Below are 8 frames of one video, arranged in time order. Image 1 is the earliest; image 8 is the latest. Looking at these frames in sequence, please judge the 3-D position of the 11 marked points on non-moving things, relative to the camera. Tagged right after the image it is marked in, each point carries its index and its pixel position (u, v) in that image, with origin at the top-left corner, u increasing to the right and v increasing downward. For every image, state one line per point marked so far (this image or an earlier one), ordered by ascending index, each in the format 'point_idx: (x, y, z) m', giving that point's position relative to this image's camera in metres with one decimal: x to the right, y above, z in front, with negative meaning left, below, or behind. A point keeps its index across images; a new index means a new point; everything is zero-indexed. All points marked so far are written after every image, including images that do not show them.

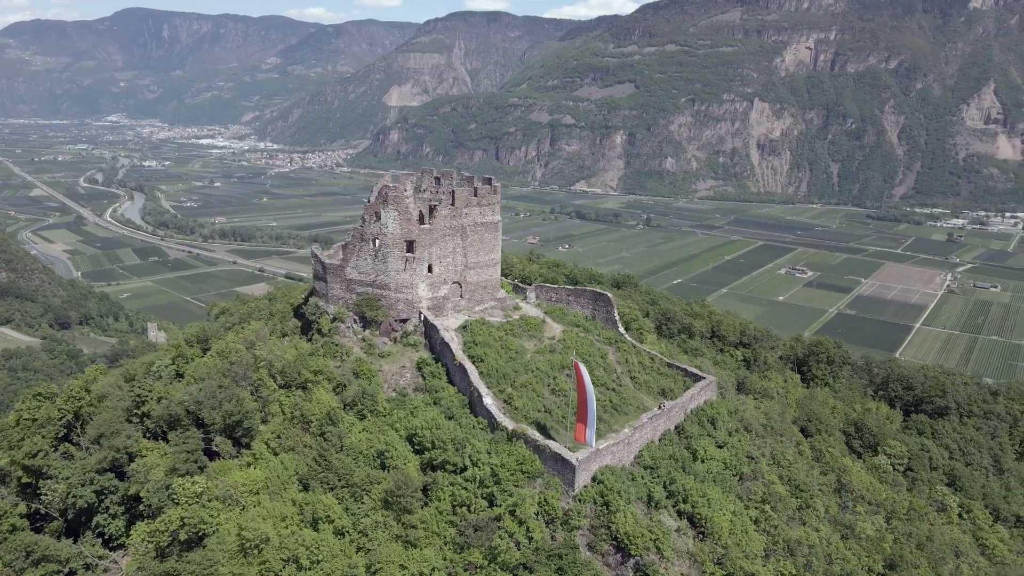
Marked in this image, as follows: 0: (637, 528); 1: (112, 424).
0: (+2.7, -5.0, +15.2) m
1: (-10.5, -3.6, +18.9) m
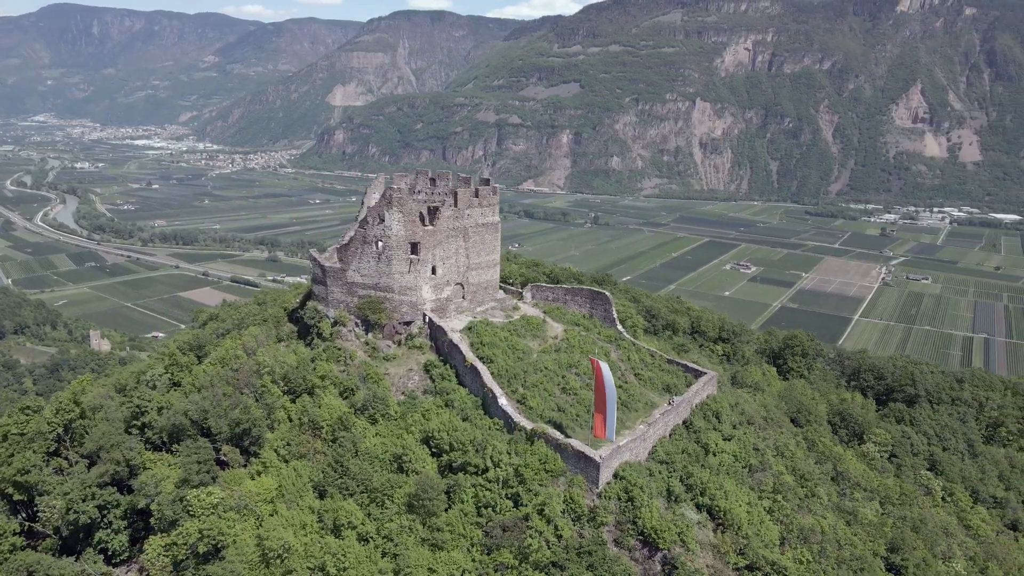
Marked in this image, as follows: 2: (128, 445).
0: (+3.3, -5.0, +15.4) m
1: (-10.1, -3.7, +18.2) m
2: (-9.6, -3.9, +18.1) m
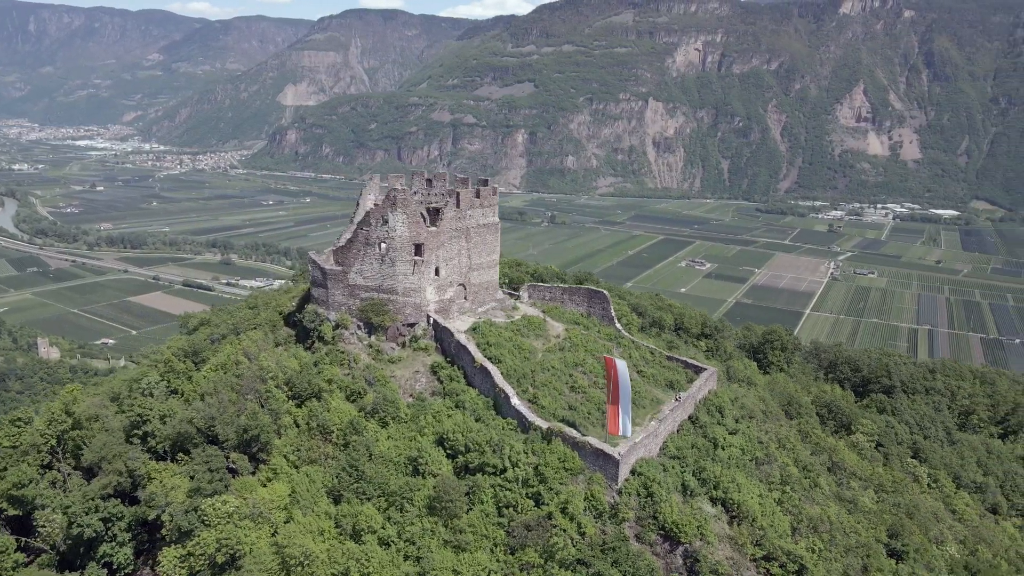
0: (+3.8, -5.0, +15.7) m
1: (-9.8, -3.9, +17.7) m
2: (-9.3, -4.1, +17.6) m
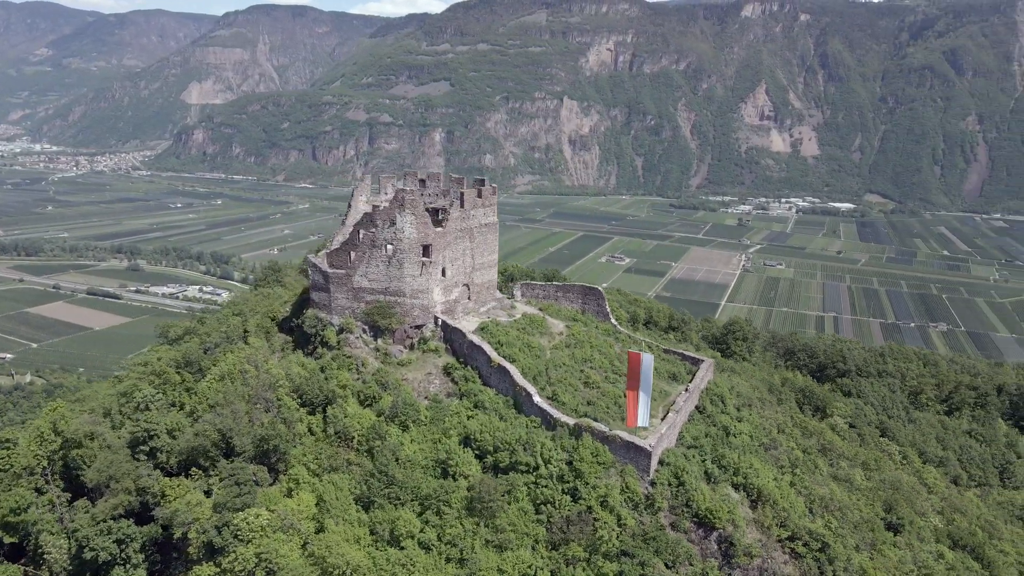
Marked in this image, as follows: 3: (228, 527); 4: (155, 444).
0: (+4.6, -4.8, +16.3) m
1: (-9.2, -4.1, +16.8) m
2: (-8.6, -4.3, +16.8) m
3: (-5.9, -5.0, +15.0) m
4: (-8.6, -3.7, +17.3) m
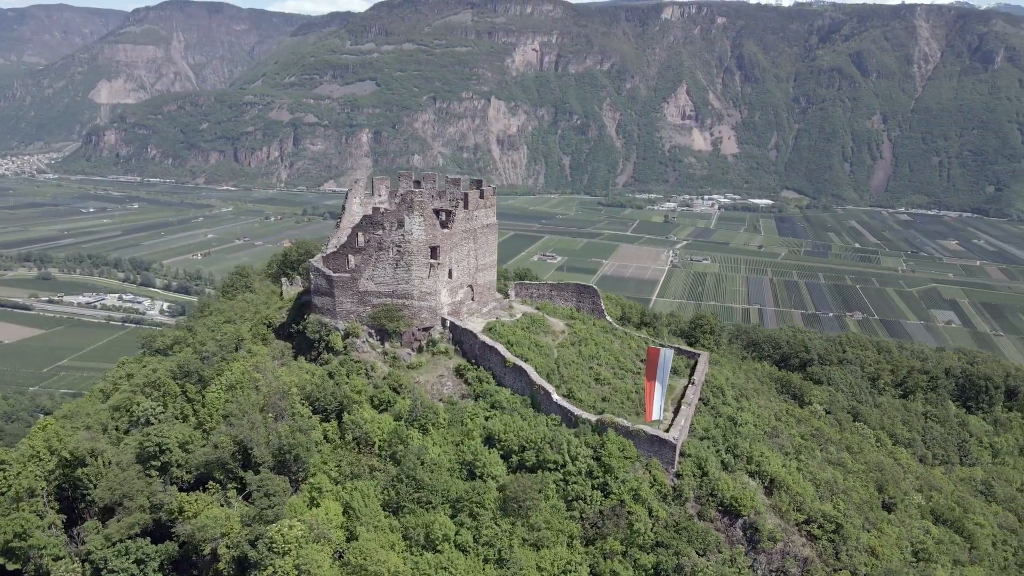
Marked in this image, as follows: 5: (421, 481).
0: (+5.2, -4.7, +16.8) m
1: (-8.5, -4.3, +16.1) m
2: (-8.0, -4.5, +16.1) m
3: (-5.0, -5.1, +14.6) m
4: (-8.0, -3.9, +16.7) m
5: (-2.1, -4.4, +16.4) m
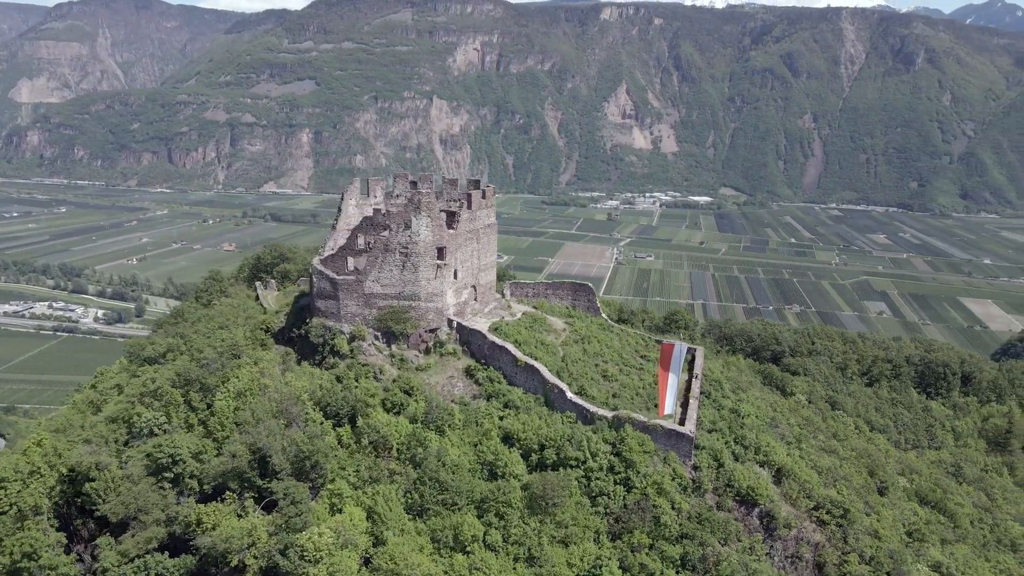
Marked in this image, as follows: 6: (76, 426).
0: (+5.7, -4.6, +17.3) m
1: (-7.9, -4.5, +15.6) m
2: (-7.4, -4.6, +15.6) m
3: (-4.4, -5.2, +14.3) m
4: (-7.4, -4.1, +16.2) m
5: (-1.5, -4.4, +16.3) m
6: (-11.4, -3.6, +19.1) m
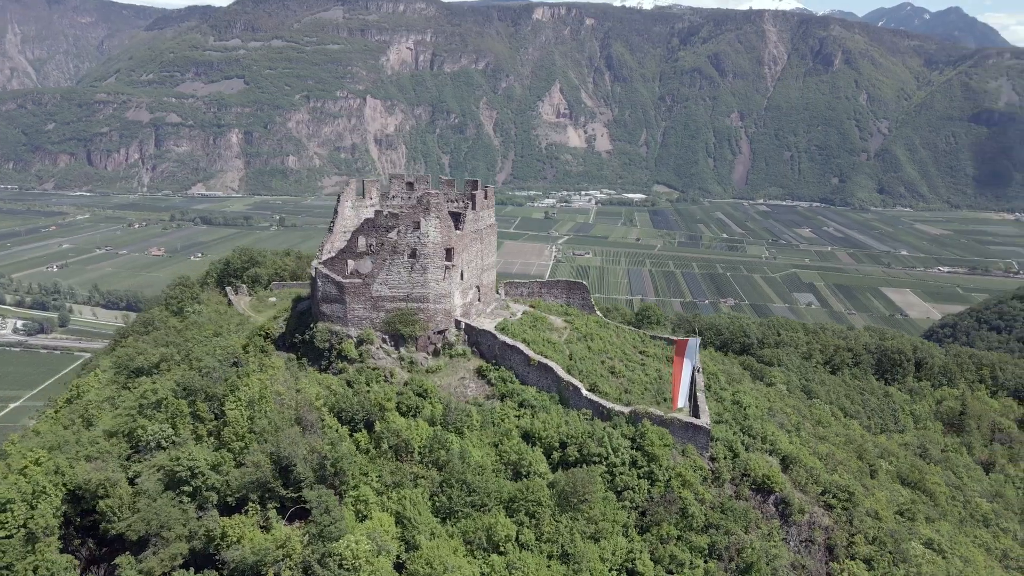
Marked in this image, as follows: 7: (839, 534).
0: (+6.2, -4.5, +17.8) m
1: (-7.2, -4.6, +15.0) m
2: (-6.7, -4.8, +15.1) m
3: (-3.5, -5.3, +14.1) m
4: (-6.8, -4.2, +15.7) m
5: (-0.9, -4.4, +16.3) m
6: (-11.0, -3.8, +18.2) m
7: (+8.1, -6.1, +18.0) m
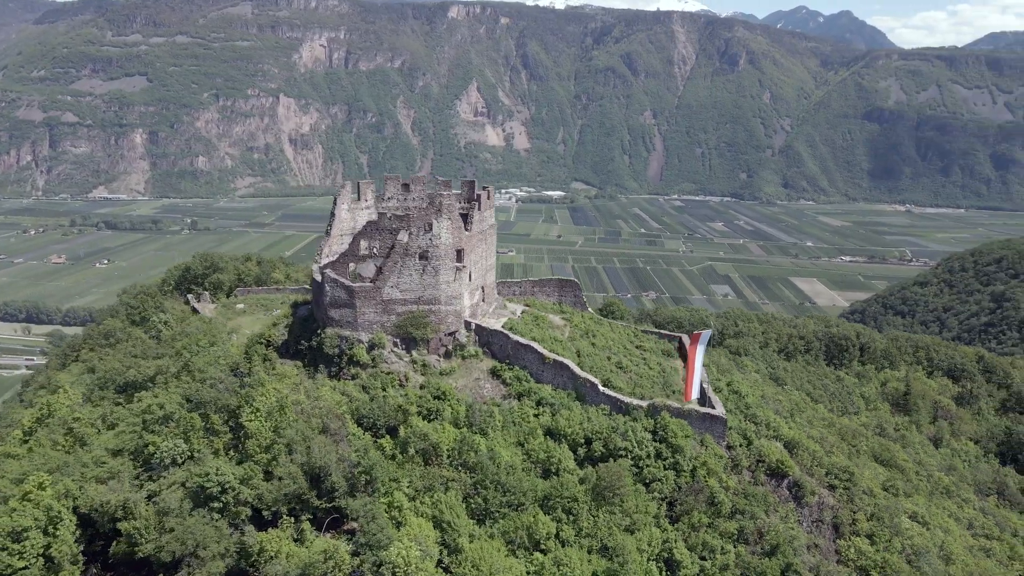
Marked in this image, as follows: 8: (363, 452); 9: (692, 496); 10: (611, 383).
0: (+6.8, -4.3, +18.6) m
1: (-6.3, -4.8, +14.4) m
2: (-5.7, -4.9, +14.6) m
3: (-2.5, -5.4, +13.9) m
4: (-5.9, -4.4, +15.1) m
5: (-0.1, -4.4, +16.3) m
6: (-10.4, -4.1, +17.2) m
7: (+8.7, -5.9, +19.0) m
8: (-3.4, -3.7, +16.4) m
9: (+4.2, -4.8, +16.8) m
10: (+2.7, -2.6, +19.5) m
